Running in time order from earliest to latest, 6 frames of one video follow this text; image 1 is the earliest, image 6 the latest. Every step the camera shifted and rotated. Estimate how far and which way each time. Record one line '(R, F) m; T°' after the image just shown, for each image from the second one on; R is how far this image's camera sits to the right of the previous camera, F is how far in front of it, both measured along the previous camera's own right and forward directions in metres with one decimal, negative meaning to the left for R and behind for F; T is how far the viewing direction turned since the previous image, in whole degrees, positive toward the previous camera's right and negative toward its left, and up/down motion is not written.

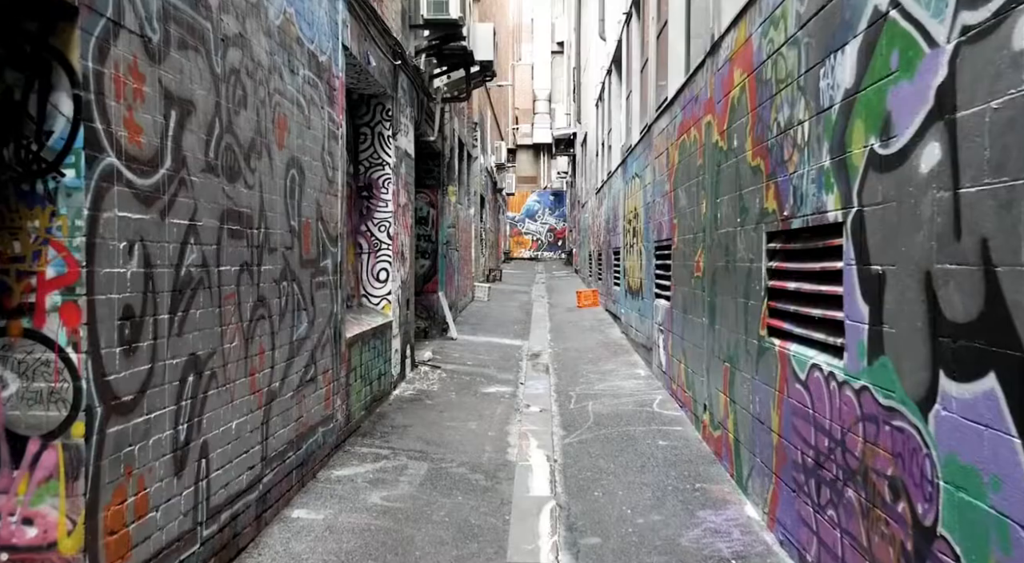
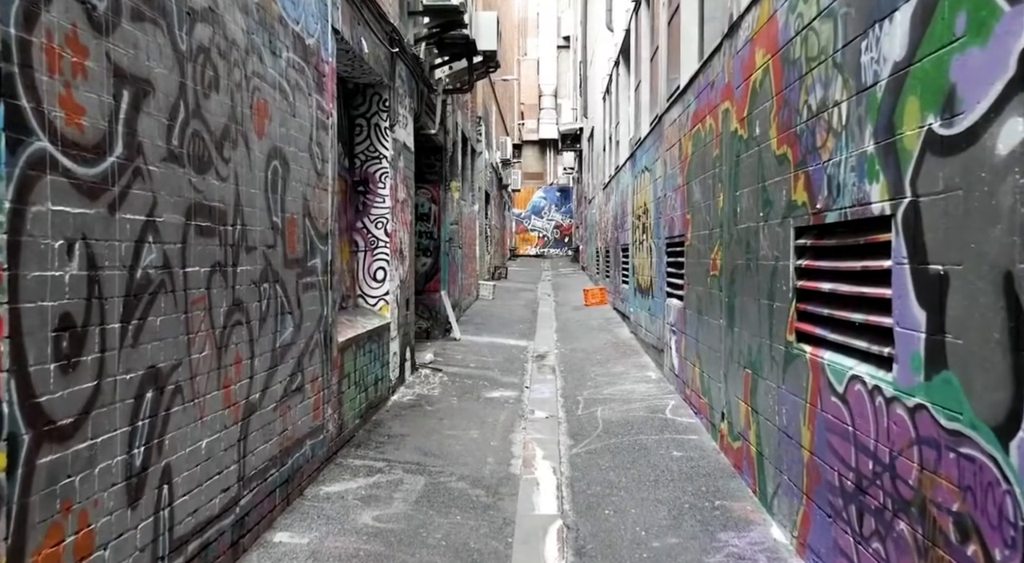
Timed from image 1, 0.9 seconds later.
(0.0, +0.5) m; 0°
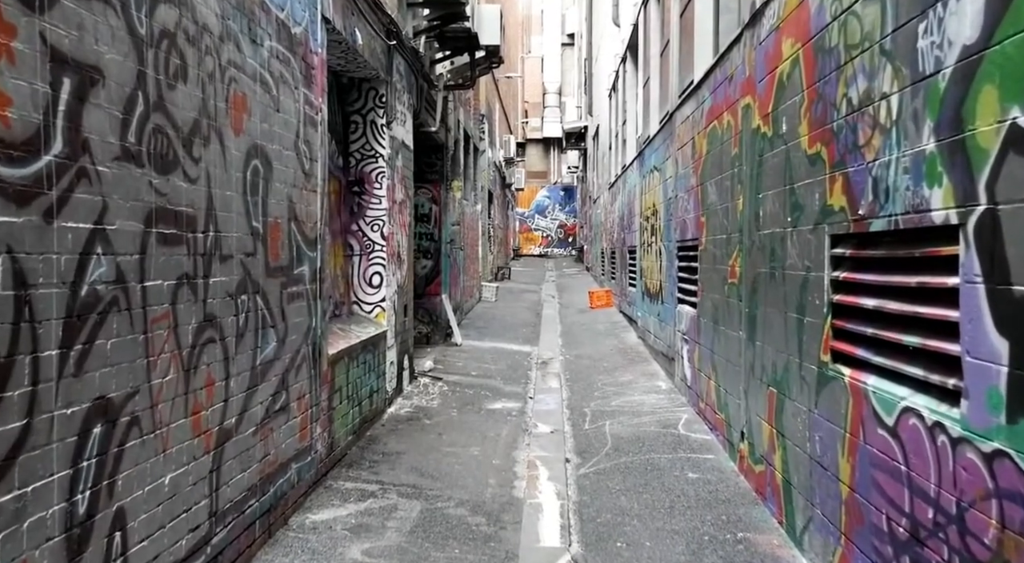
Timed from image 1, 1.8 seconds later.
(0.0, +0.5) m; 0°
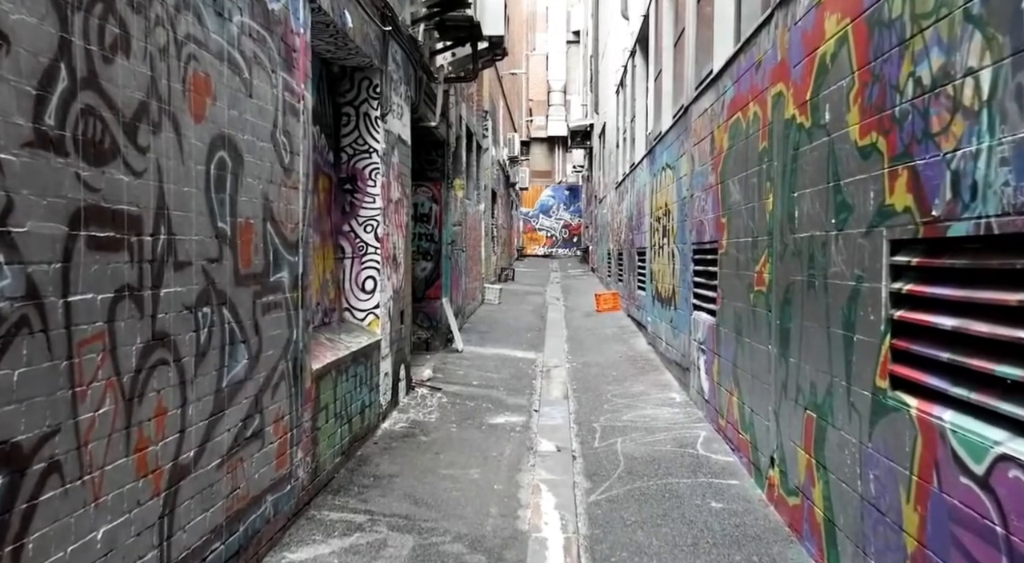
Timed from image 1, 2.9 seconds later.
(0.0, +0.6) m; 0°
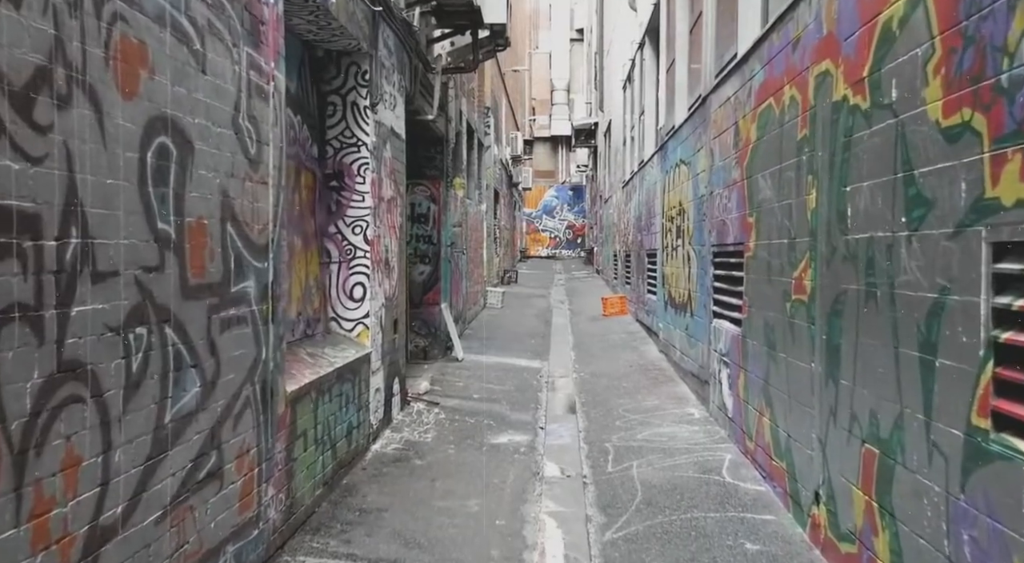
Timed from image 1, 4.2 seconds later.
(0.0, +0.7) m; 0°
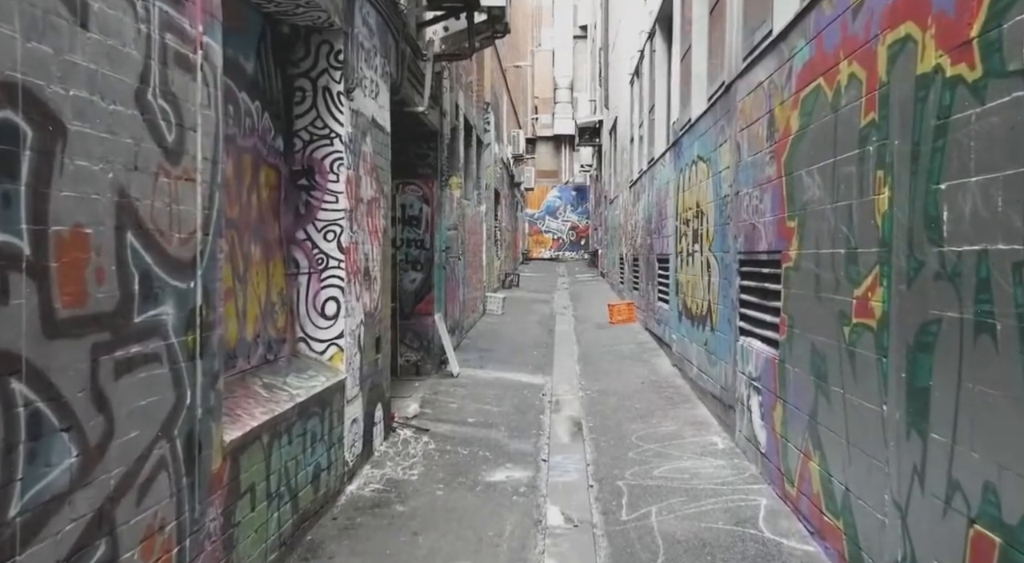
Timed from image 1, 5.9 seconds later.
(0.0, +1.0) m; 0°
